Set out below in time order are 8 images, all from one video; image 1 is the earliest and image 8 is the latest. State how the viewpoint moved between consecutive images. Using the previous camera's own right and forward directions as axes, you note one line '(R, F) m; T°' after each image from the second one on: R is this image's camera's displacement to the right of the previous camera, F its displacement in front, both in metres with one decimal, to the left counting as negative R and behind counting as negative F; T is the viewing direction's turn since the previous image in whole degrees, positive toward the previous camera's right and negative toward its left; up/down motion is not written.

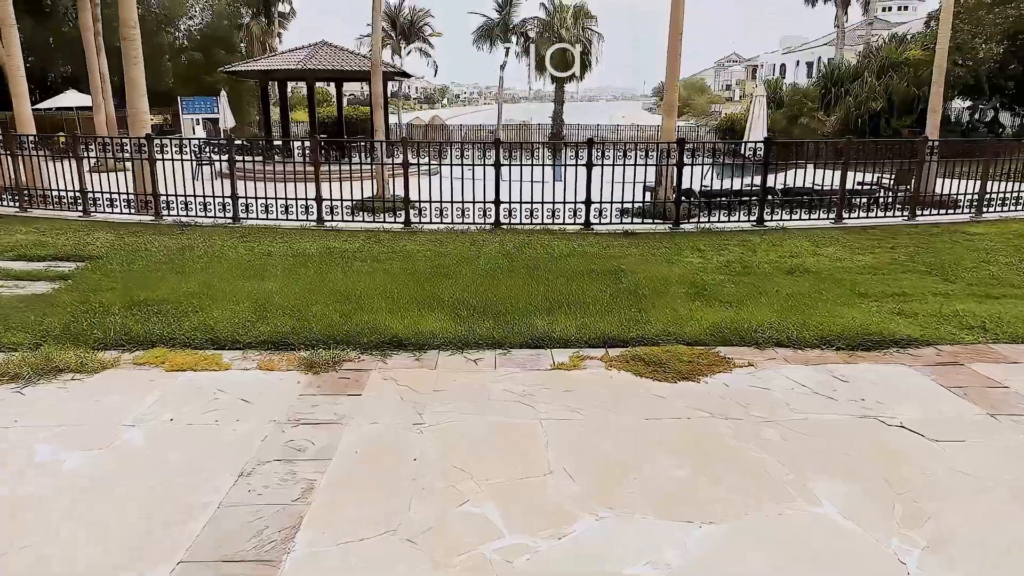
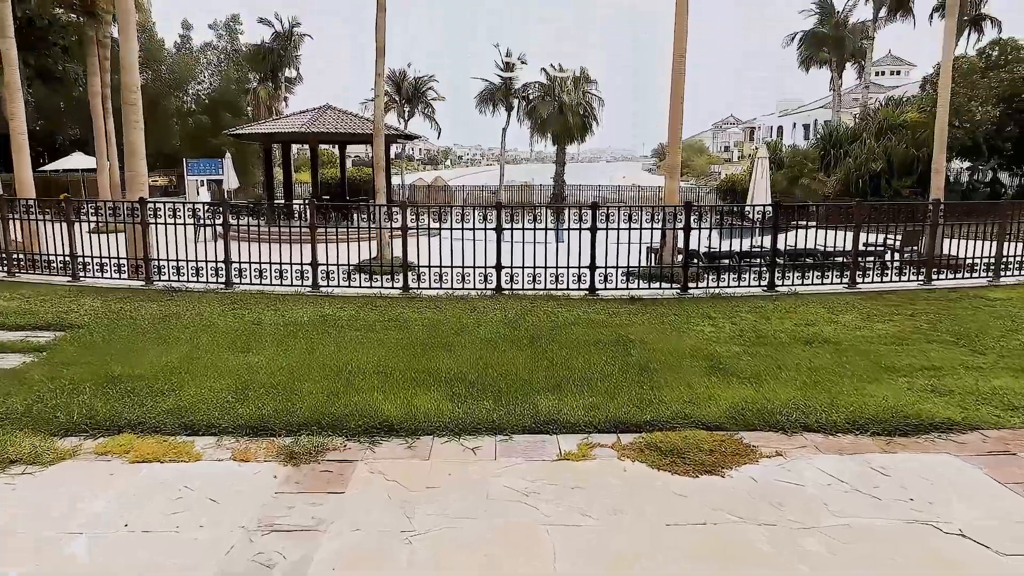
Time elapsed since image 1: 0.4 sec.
(0.0, +0.3) m; 0°
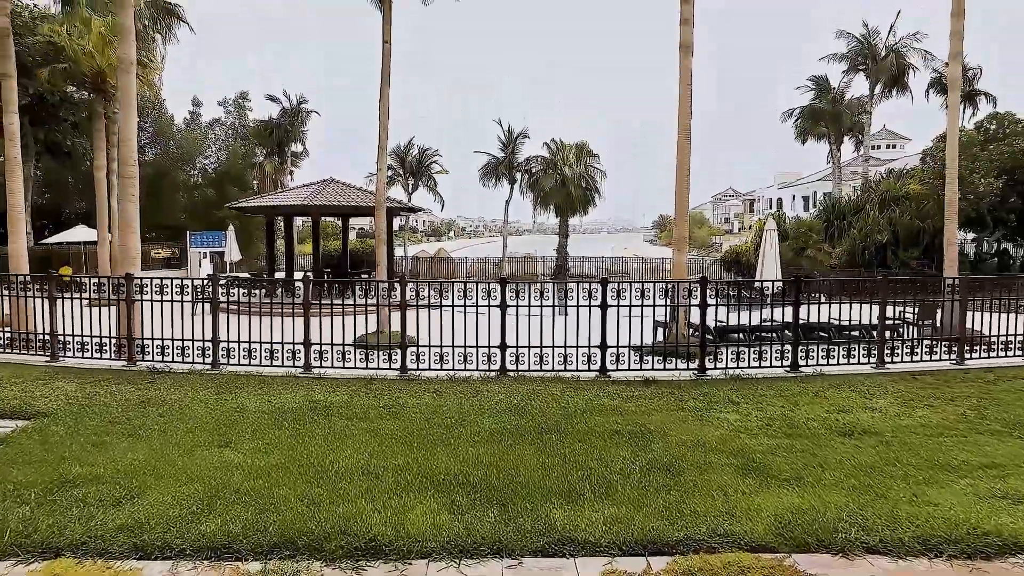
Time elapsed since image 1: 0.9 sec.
(0.0, +0.4) m; 0°
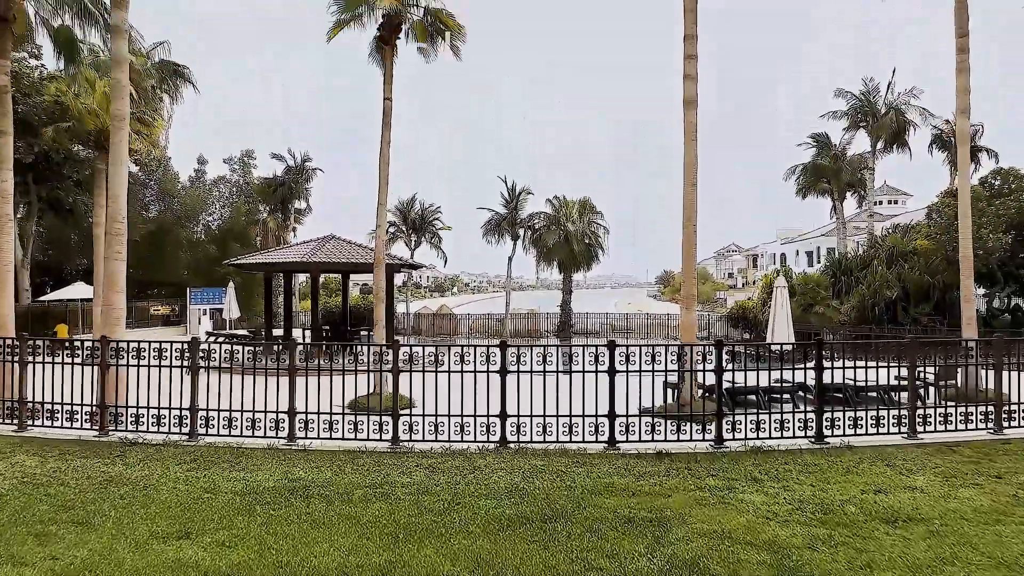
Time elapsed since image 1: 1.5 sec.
(0.0, +0.4) m; 0°
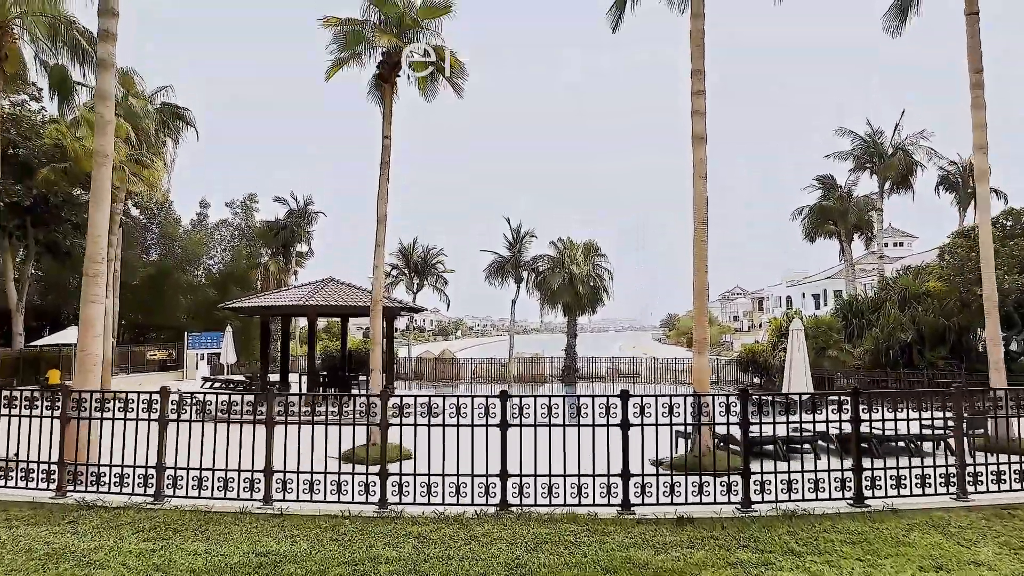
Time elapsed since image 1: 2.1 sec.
(0.0, +0.5) m; 0°
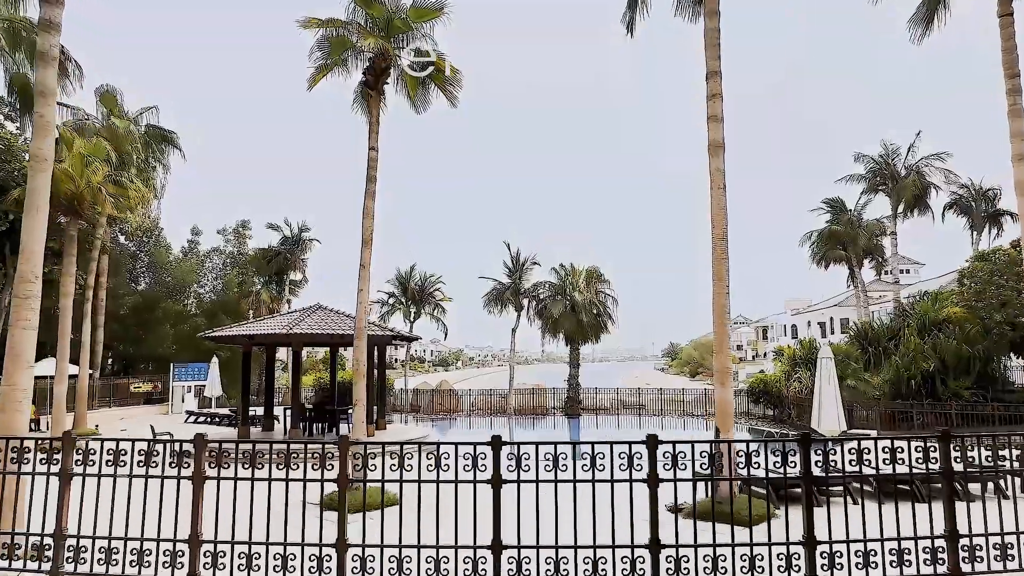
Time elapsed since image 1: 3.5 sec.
(0.0, +1.1) m; 0°
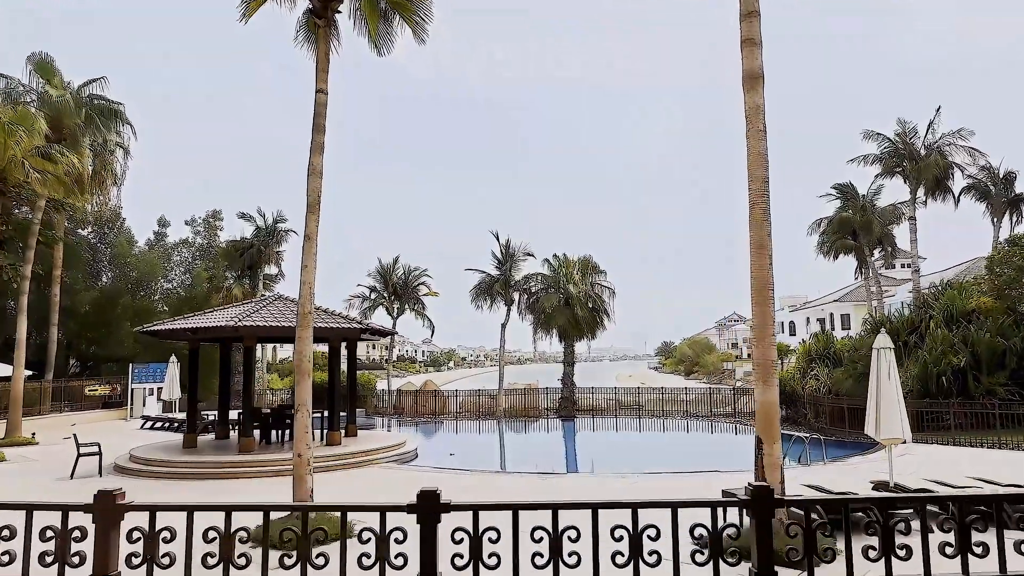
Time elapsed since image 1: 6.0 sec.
(+0.1, +2.0) m; +1°
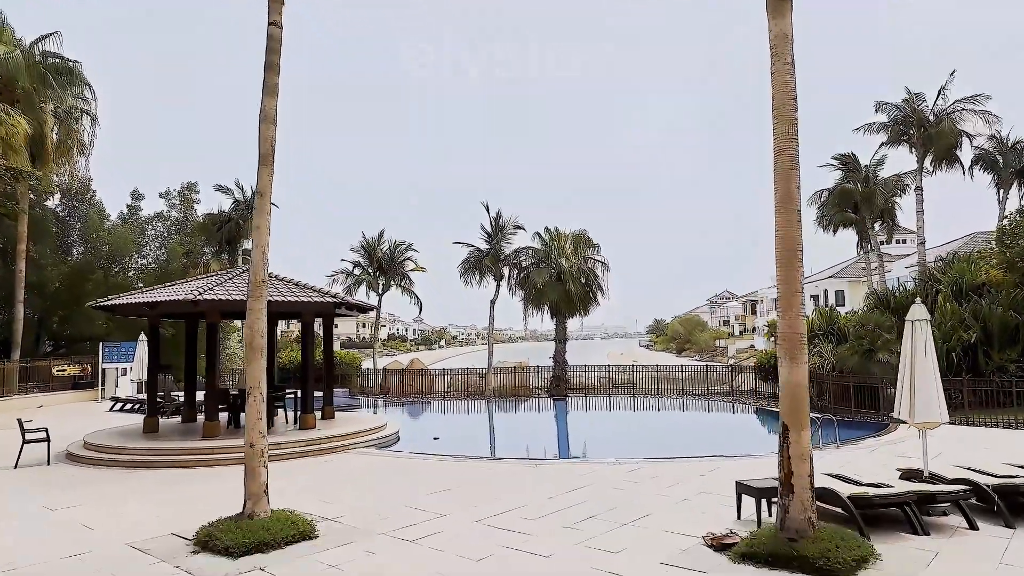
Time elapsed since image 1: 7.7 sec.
(+0.1, +1.1) m; +1°
